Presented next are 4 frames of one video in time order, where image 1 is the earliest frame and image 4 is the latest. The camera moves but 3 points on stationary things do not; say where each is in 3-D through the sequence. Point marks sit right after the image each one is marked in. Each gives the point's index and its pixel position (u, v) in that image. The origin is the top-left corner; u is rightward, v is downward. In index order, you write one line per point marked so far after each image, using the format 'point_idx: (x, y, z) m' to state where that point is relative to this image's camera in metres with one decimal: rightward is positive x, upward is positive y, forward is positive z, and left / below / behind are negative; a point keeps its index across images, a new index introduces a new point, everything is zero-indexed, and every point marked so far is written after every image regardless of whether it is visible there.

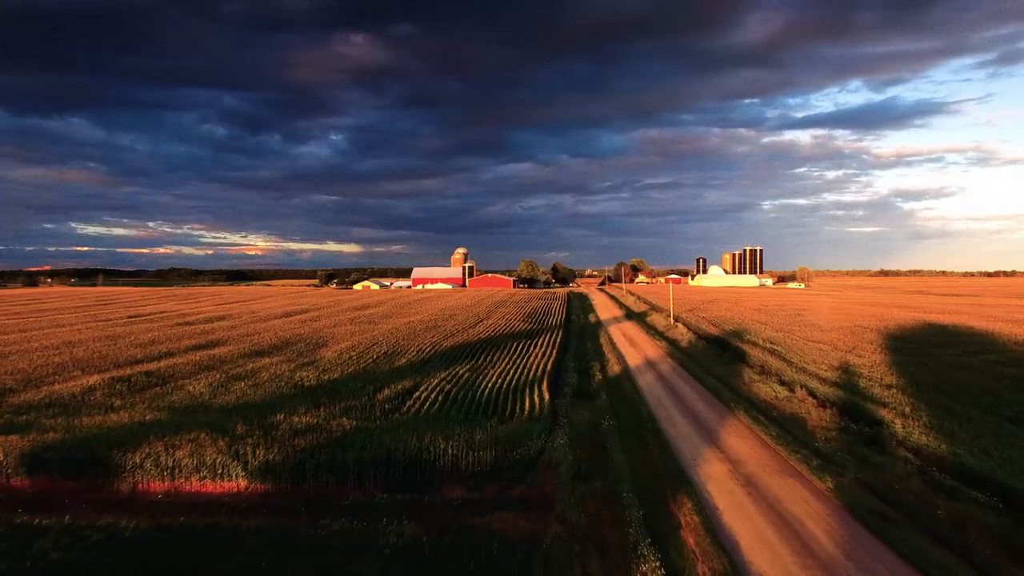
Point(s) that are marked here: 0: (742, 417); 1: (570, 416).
0: (+5.9, -3.3, +15.1) m
1: (+1.5, -3.4, +15.6) m
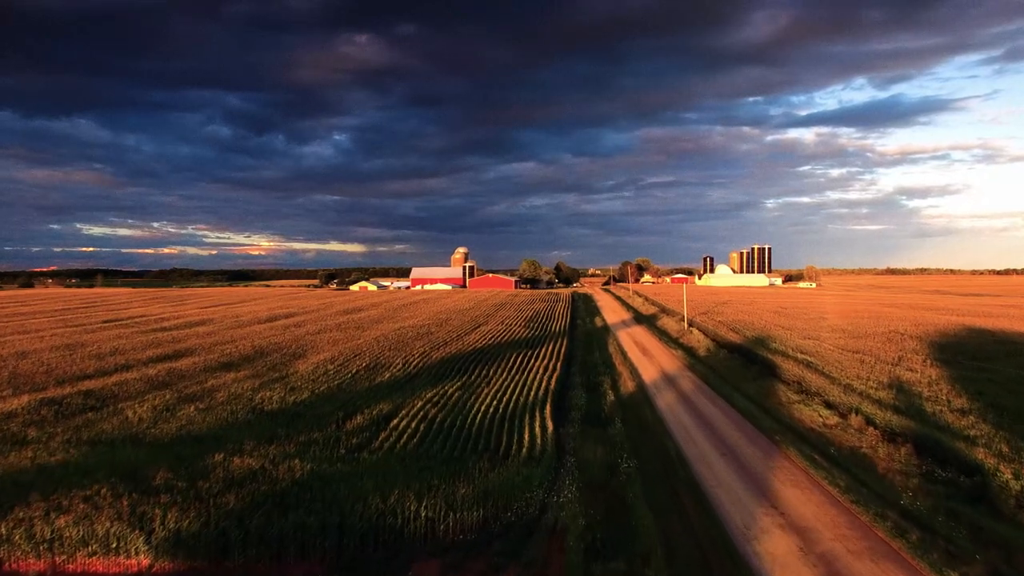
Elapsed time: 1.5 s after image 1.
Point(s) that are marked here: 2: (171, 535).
0: (+5.8, -3.5, +12.2) m
1: (+1.5, -3.6, +12.7) m
2: (-5.1, -3.7, +8.8) m
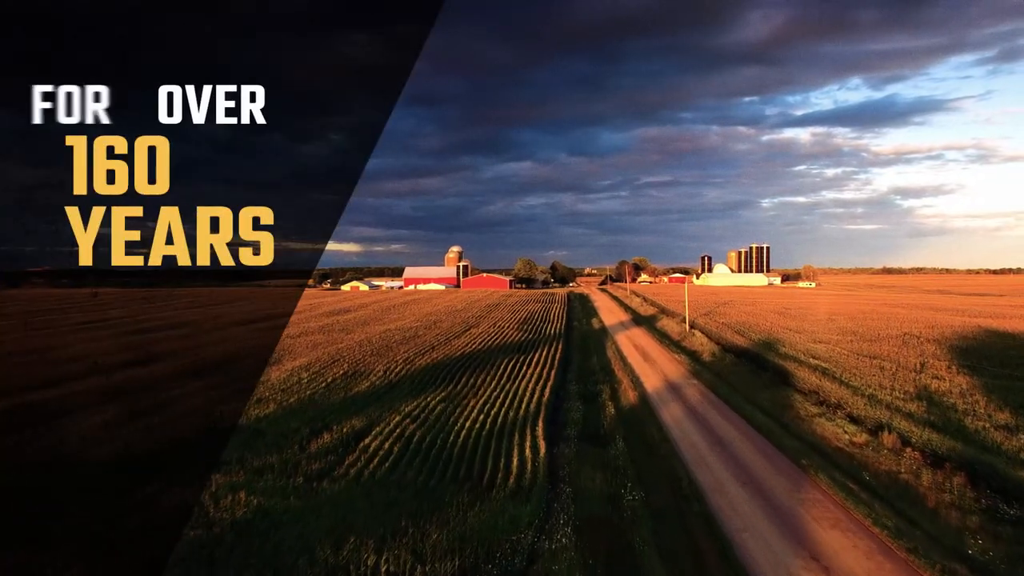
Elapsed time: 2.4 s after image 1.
0: (+5.6, -3.5, +10.4) m
1: (+1.2, -3.6, +10.9) m
2: (-5.4, -3.7, +7.0) m
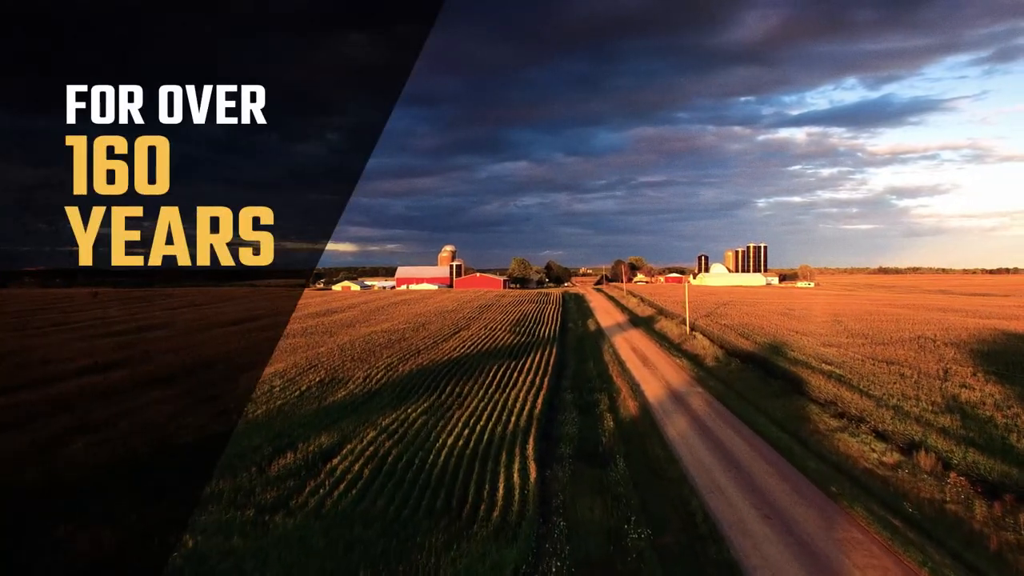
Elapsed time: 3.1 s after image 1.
0: (+5.3, -3.5, +8.9) m
1: (+0.9, -3.6, +9.4) m
2: (-5.6, -3.8, +5.4) m
